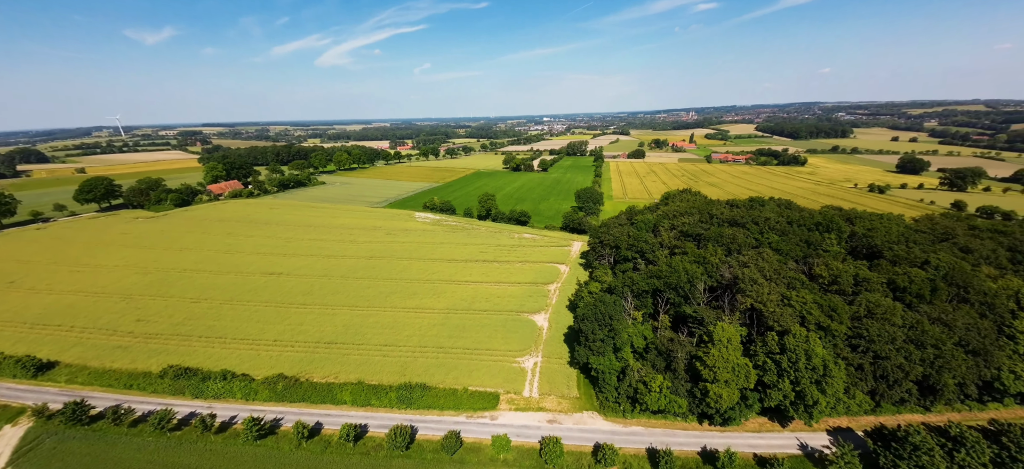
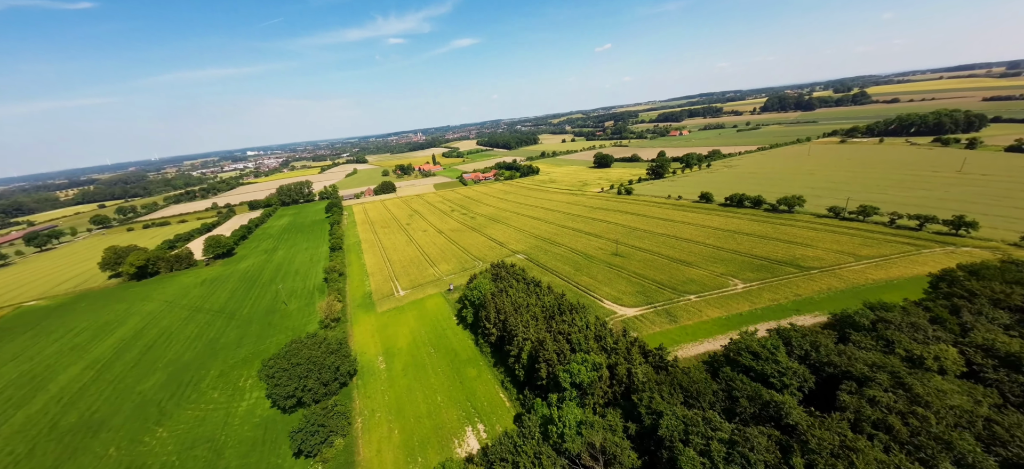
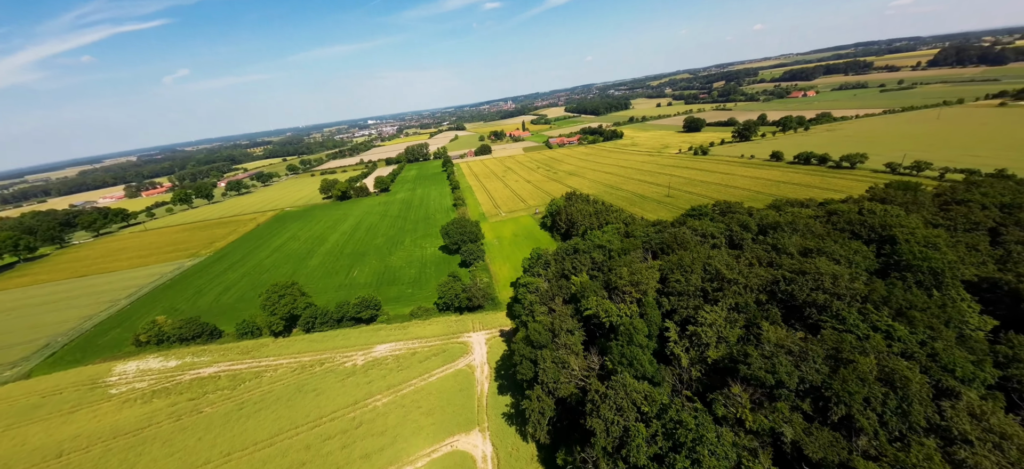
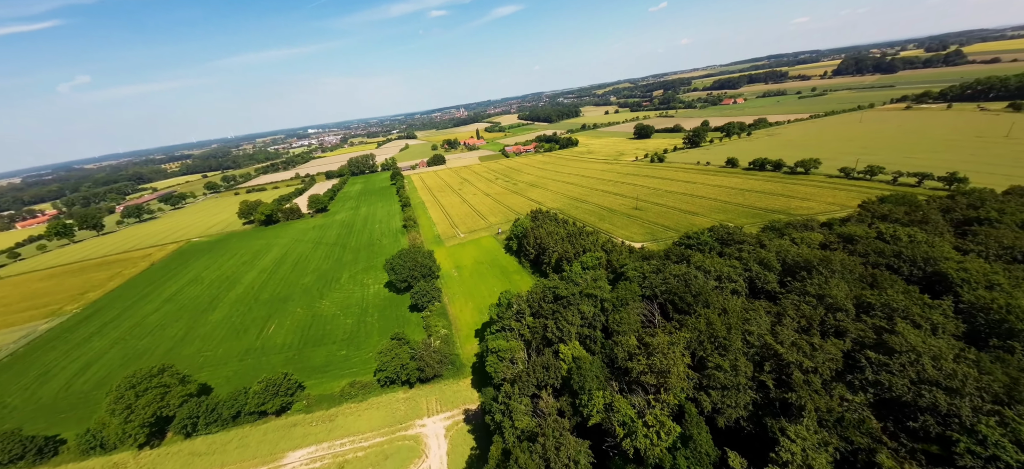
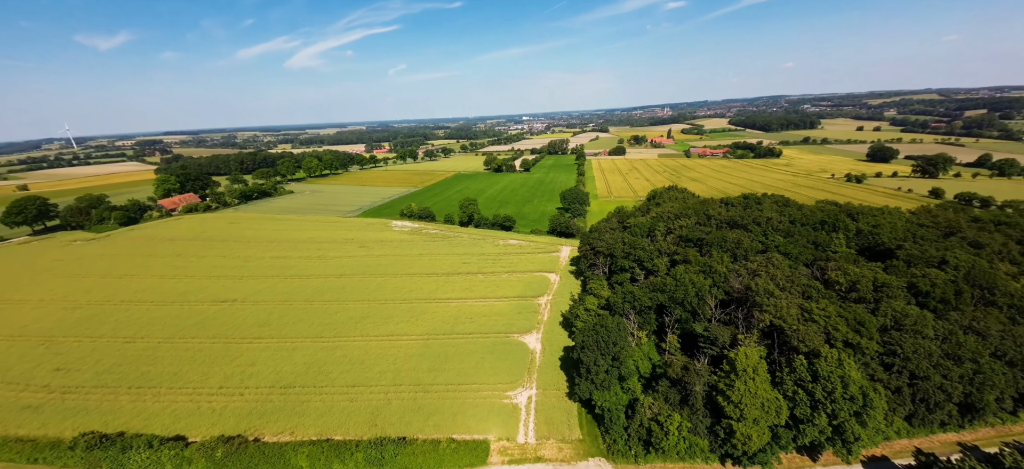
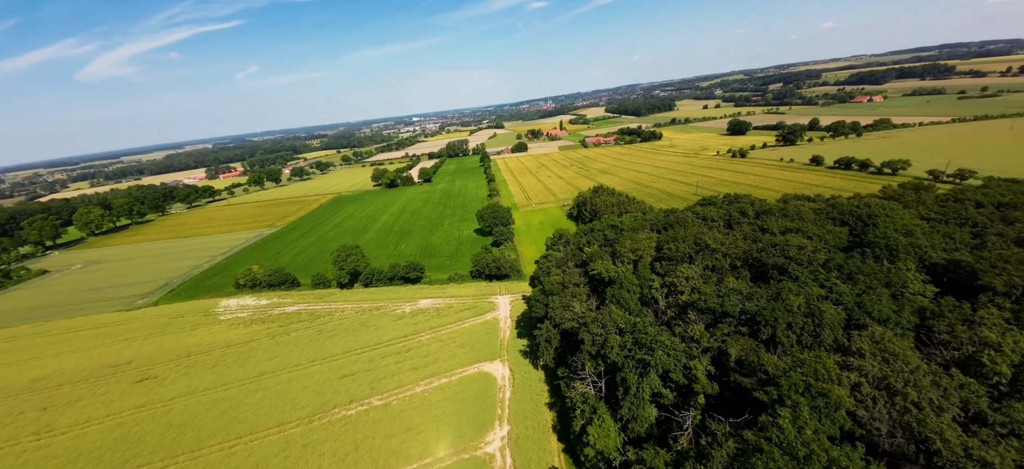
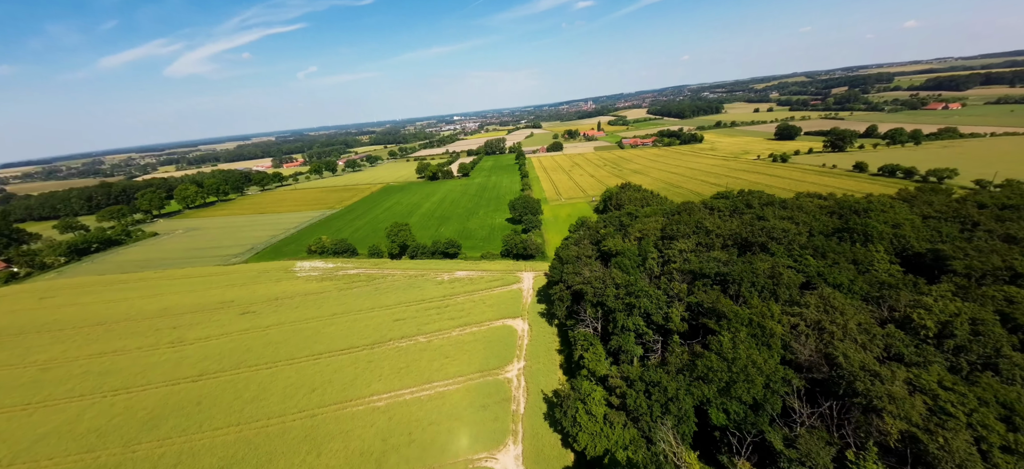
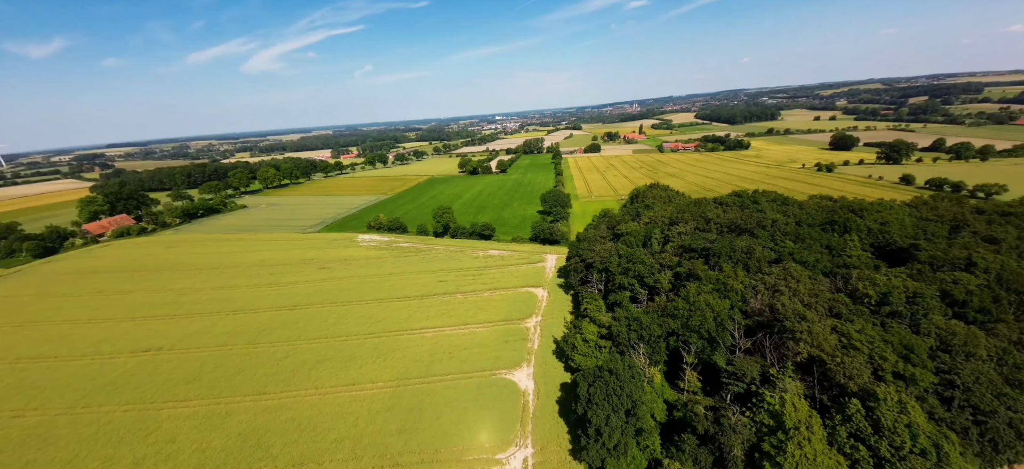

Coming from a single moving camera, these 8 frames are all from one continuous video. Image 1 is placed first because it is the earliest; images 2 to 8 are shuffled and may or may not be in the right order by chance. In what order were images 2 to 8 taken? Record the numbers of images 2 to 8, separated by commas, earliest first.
5, 8, 7, 6, 3, 4, 2
